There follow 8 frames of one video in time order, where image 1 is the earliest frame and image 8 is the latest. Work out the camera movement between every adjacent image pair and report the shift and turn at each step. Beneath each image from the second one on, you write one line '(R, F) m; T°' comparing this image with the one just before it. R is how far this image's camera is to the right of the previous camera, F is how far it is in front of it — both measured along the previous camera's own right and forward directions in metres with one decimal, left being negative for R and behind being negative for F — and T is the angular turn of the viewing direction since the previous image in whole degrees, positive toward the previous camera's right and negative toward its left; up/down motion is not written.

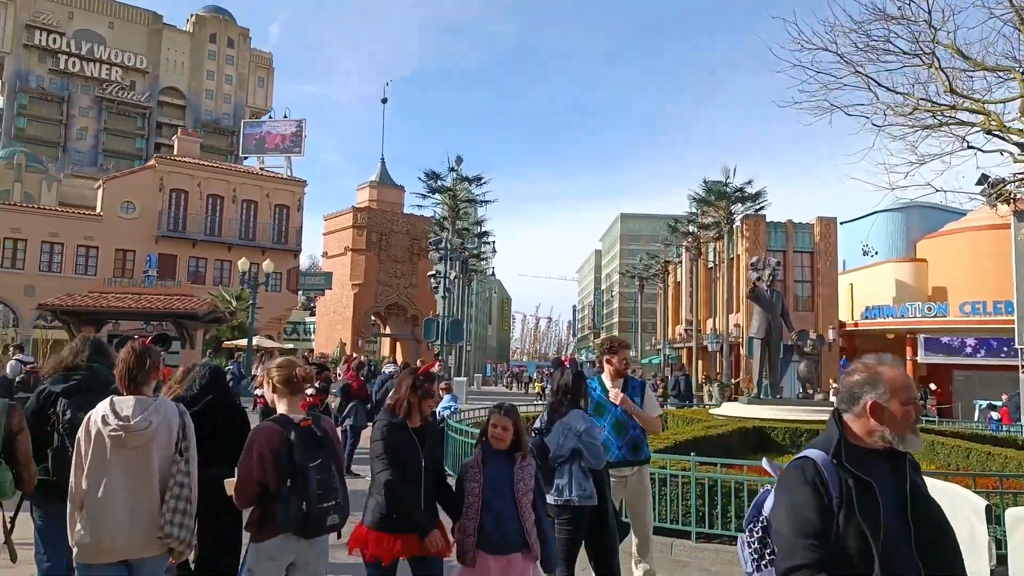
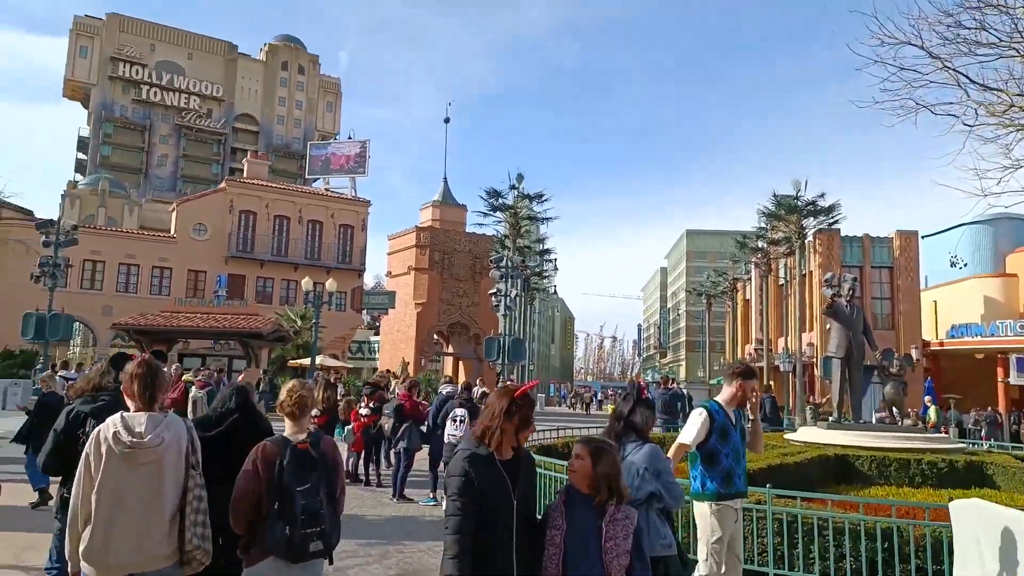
(+0.1, +0.4) m; -5°
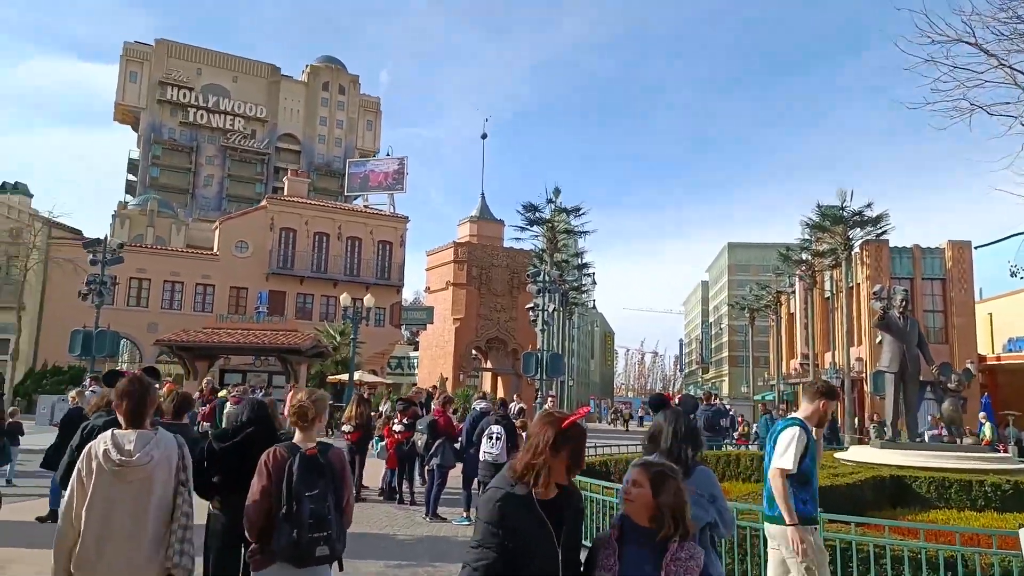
(+0.1, +0.2) m; -3°
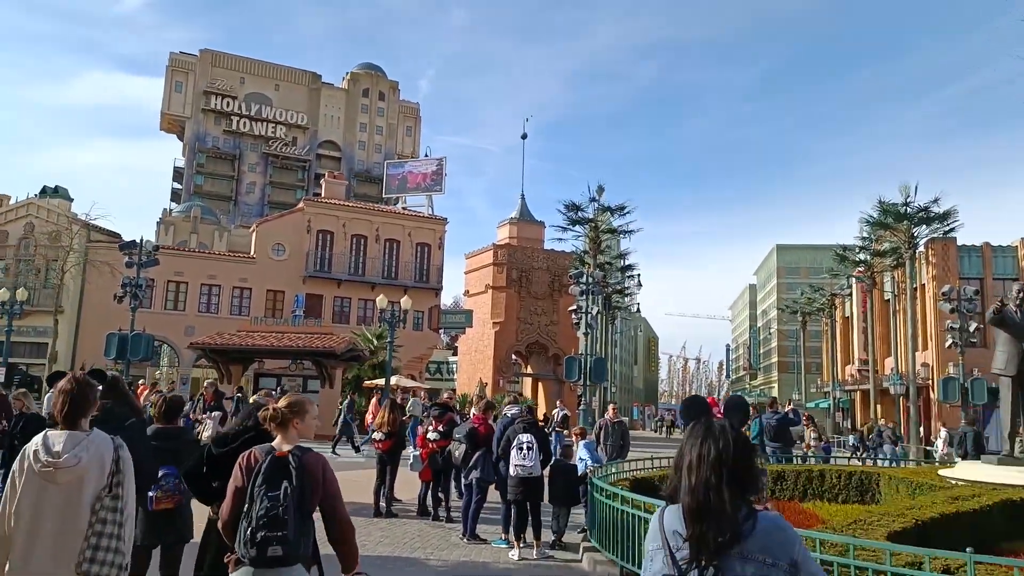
(-0.1, +1.1) m; -3°
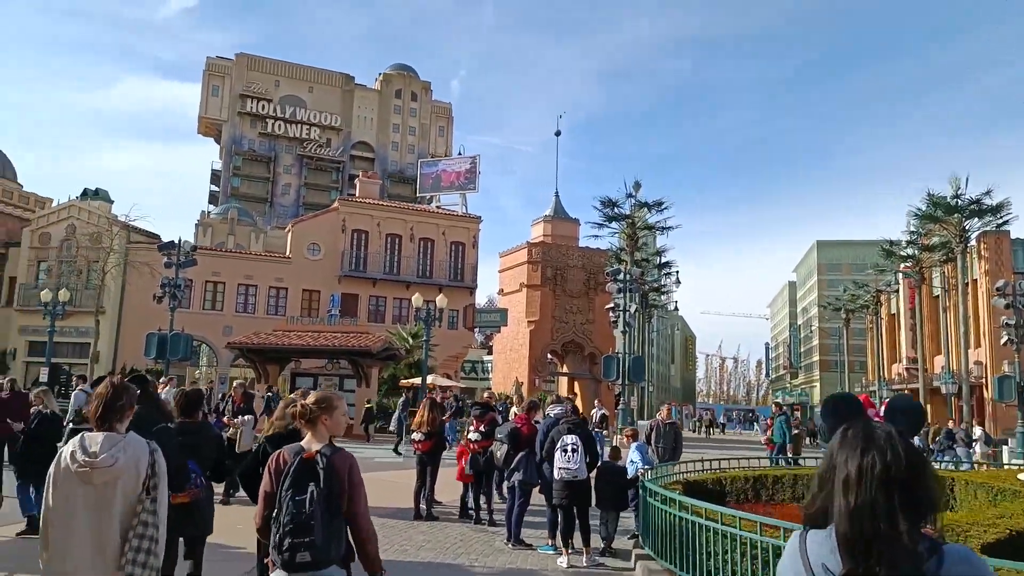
(-0.1, +0.4) m; -2°
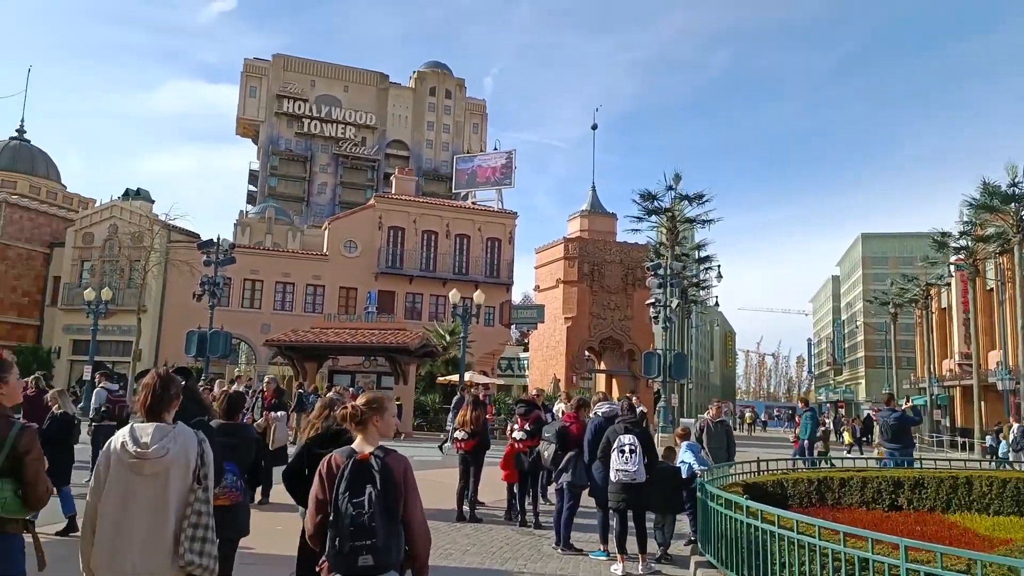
(-0.1, +0.4) m; -3°
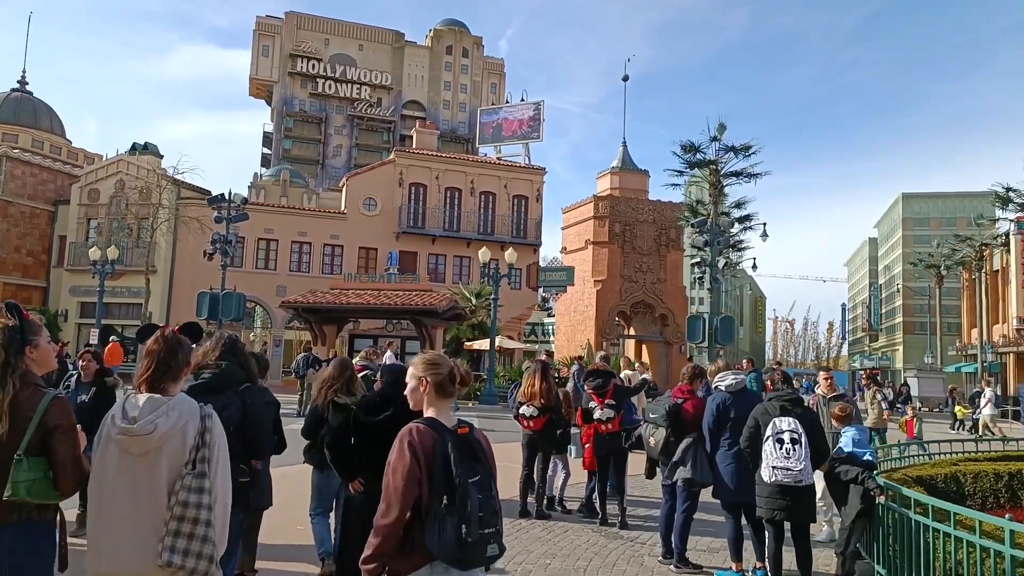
(-0.6, +1.9) m; -1°
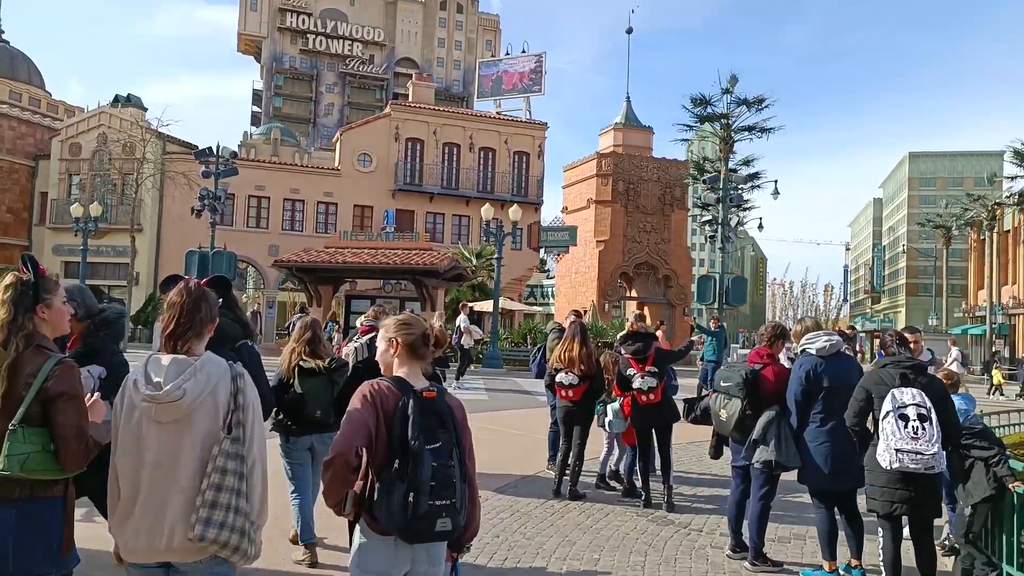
(-0.3, +1.0) m; +1°
